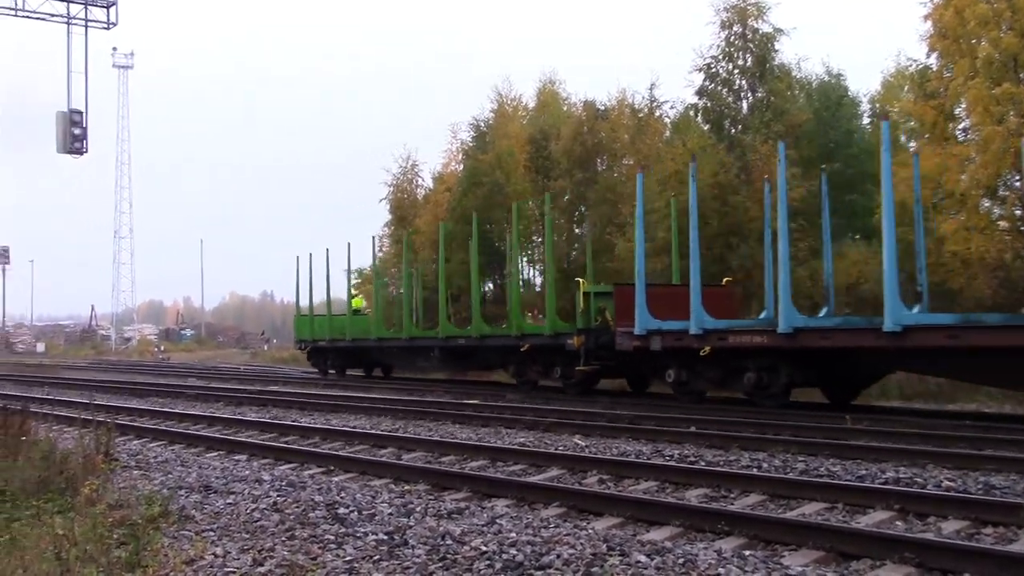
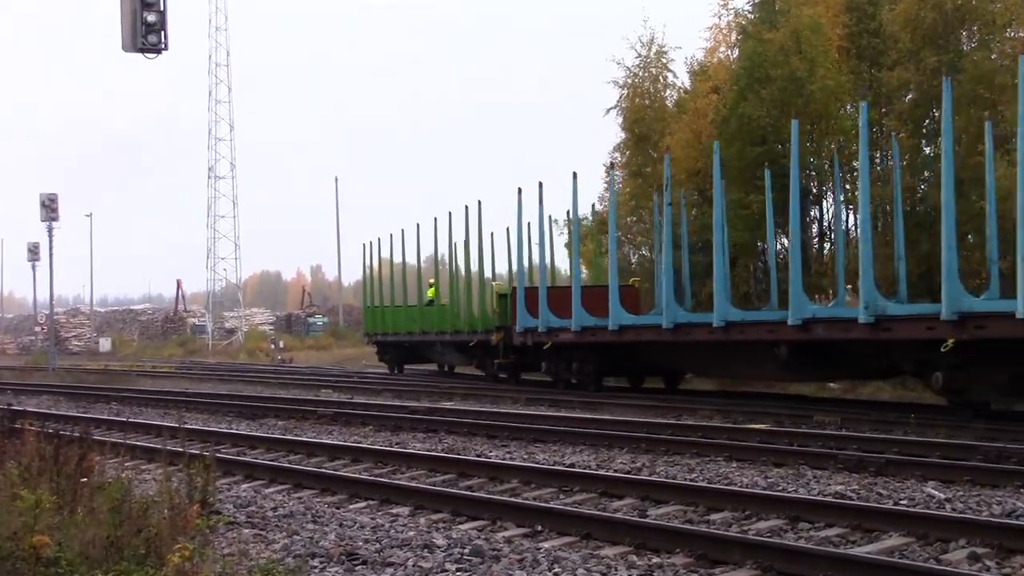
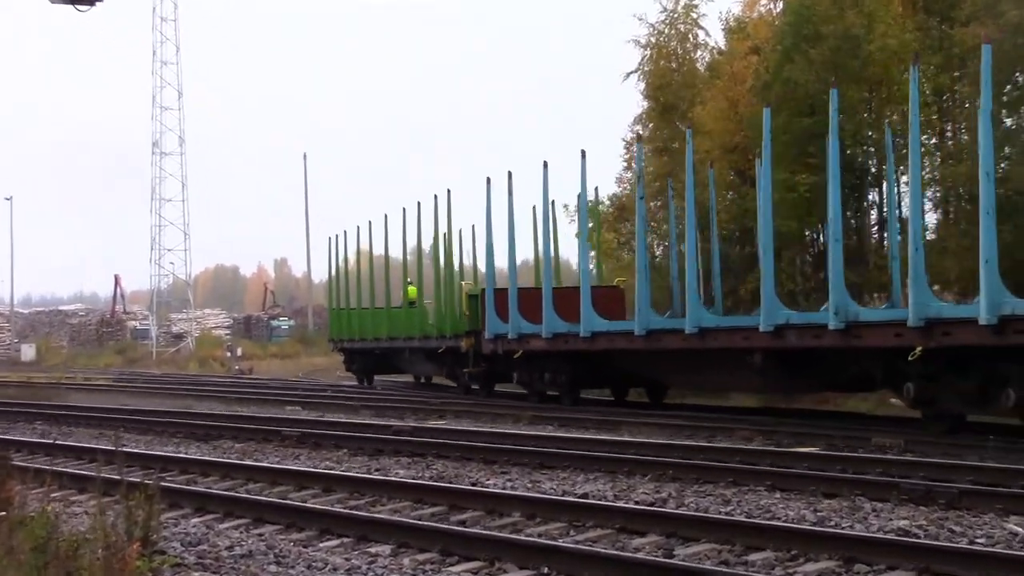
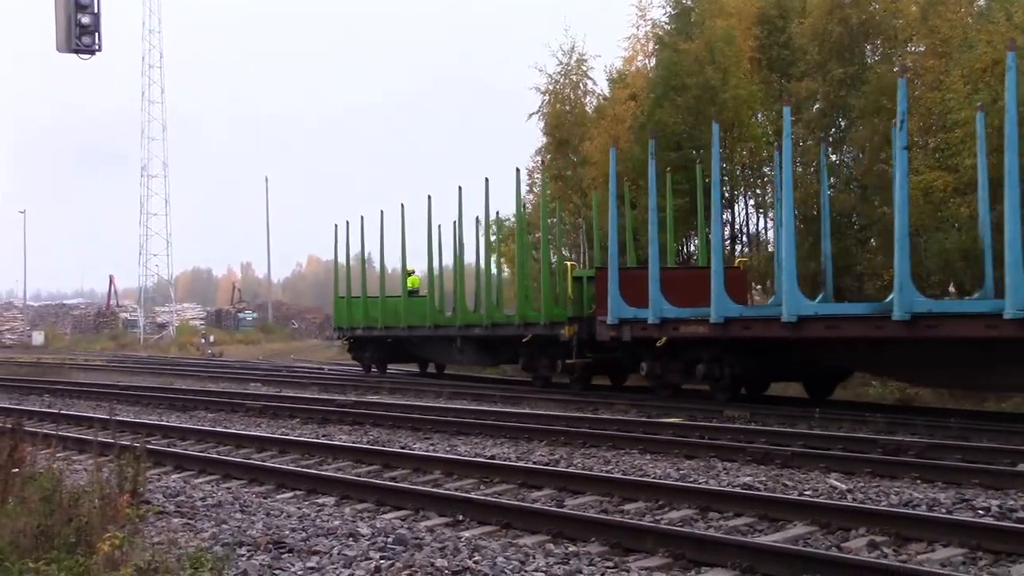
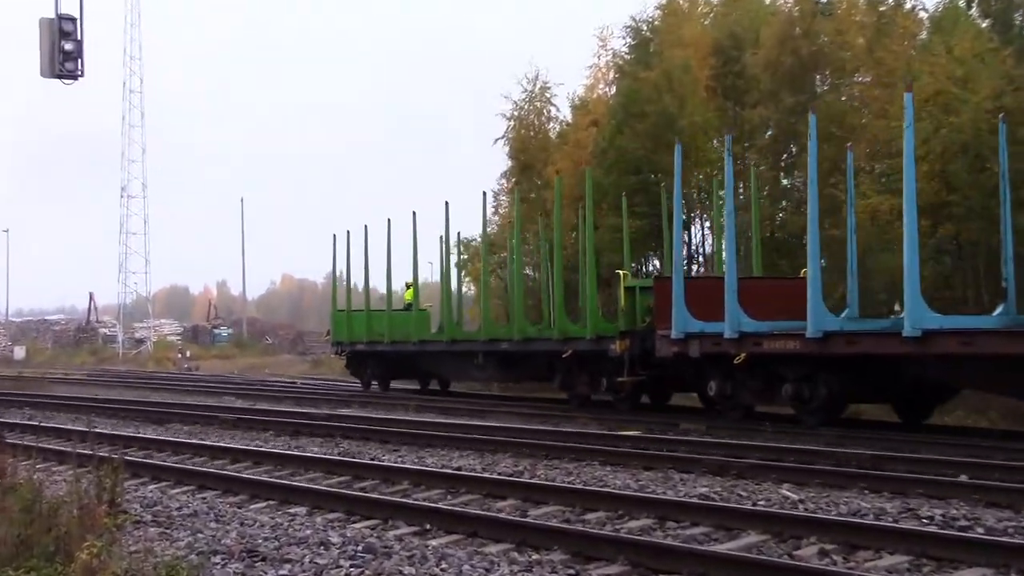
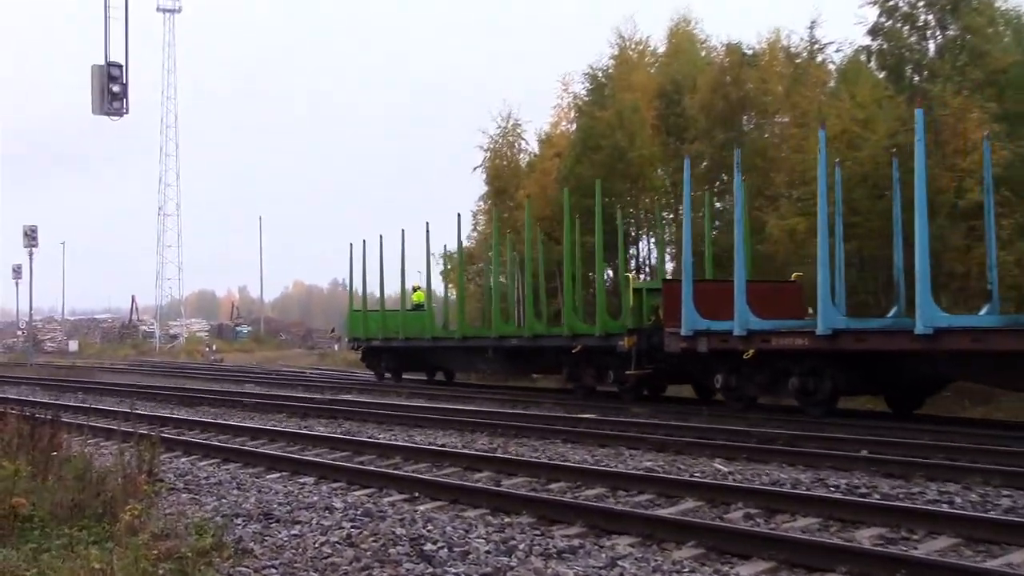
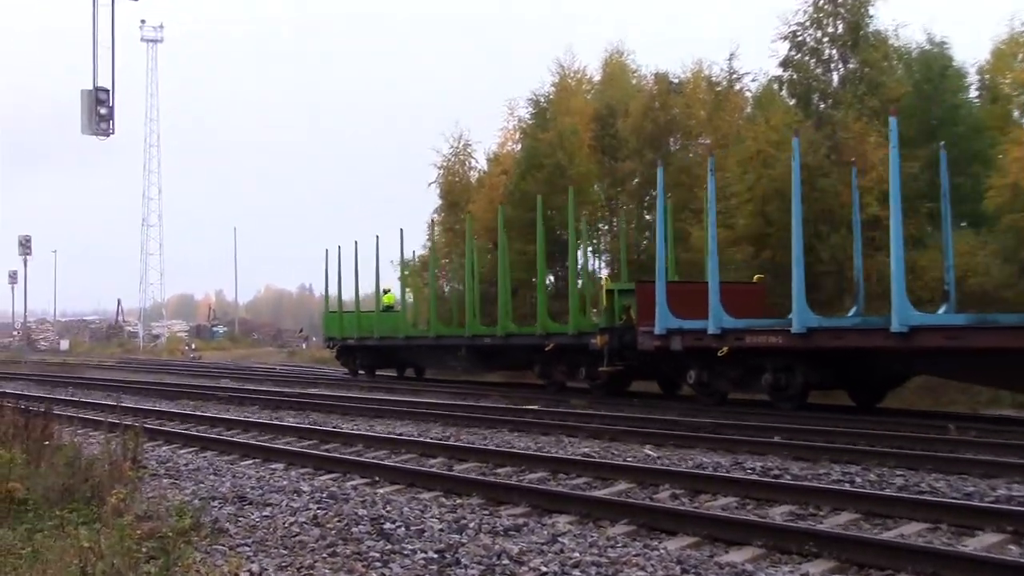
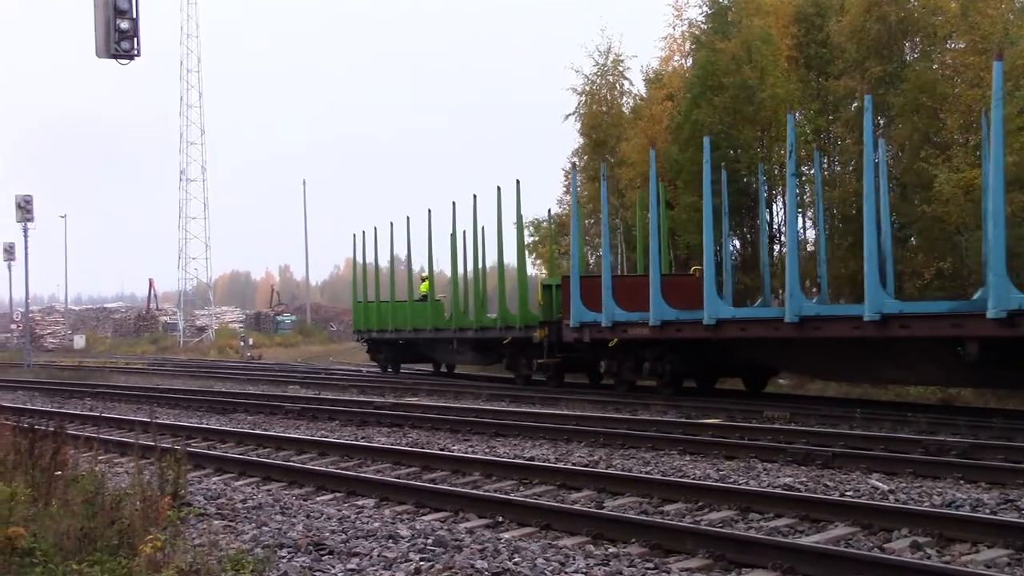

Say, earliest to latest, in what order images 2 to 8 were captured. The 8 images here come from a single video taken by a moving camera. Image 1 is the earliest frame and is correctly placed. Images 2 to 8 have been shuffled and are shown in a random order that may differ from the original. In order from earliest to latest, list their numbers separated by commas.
7, 6, 5, 4, 8, 2, 3
